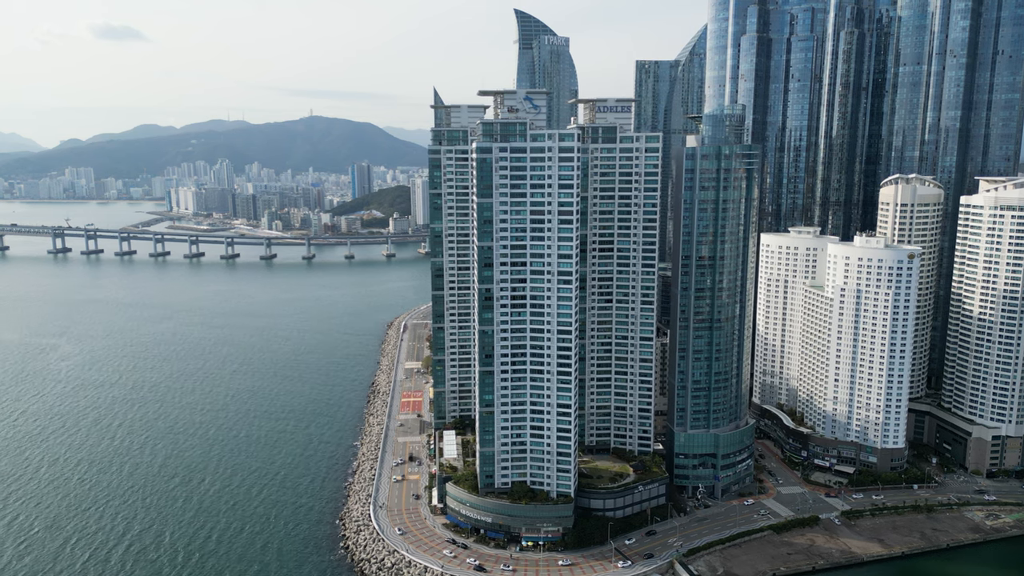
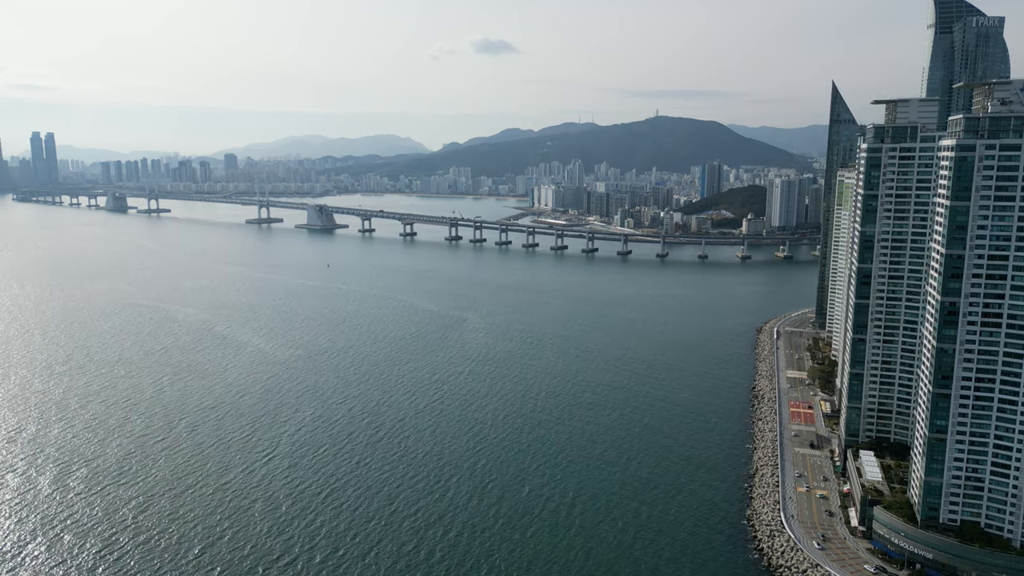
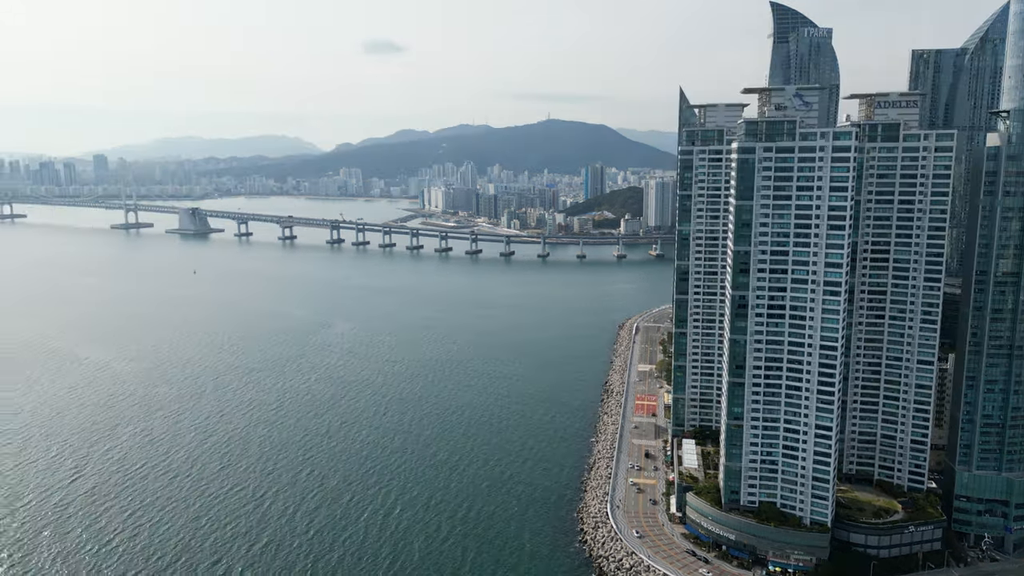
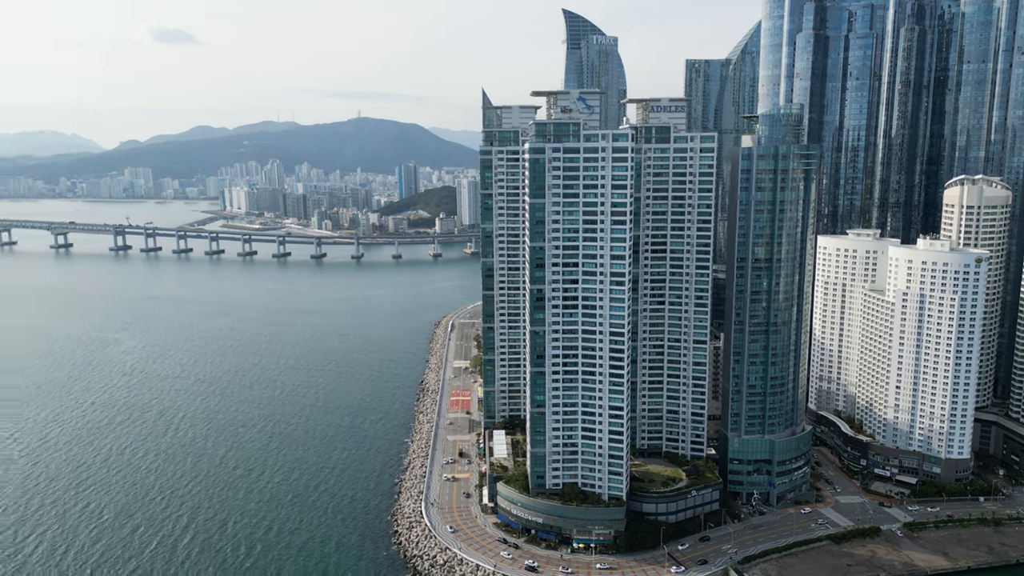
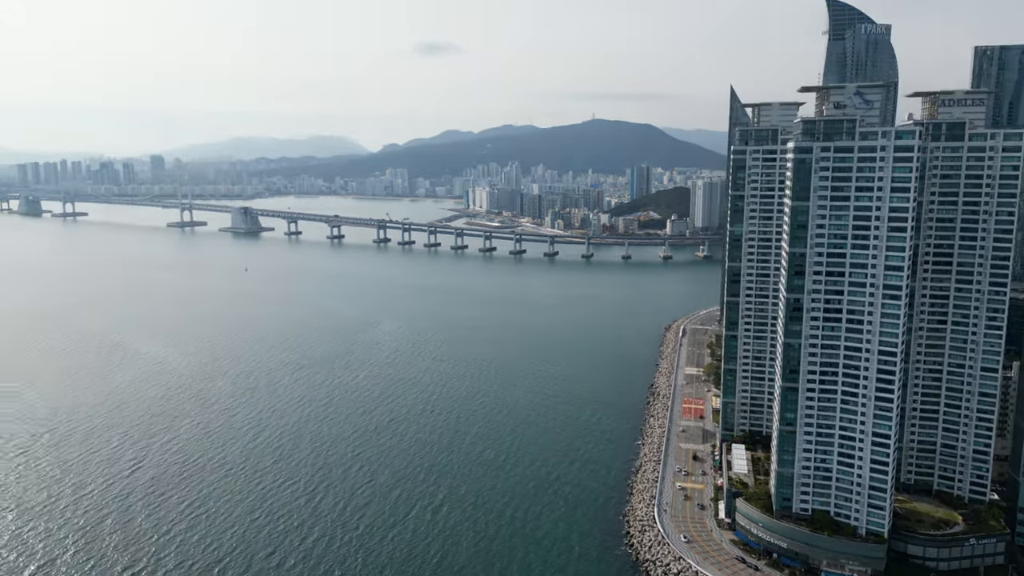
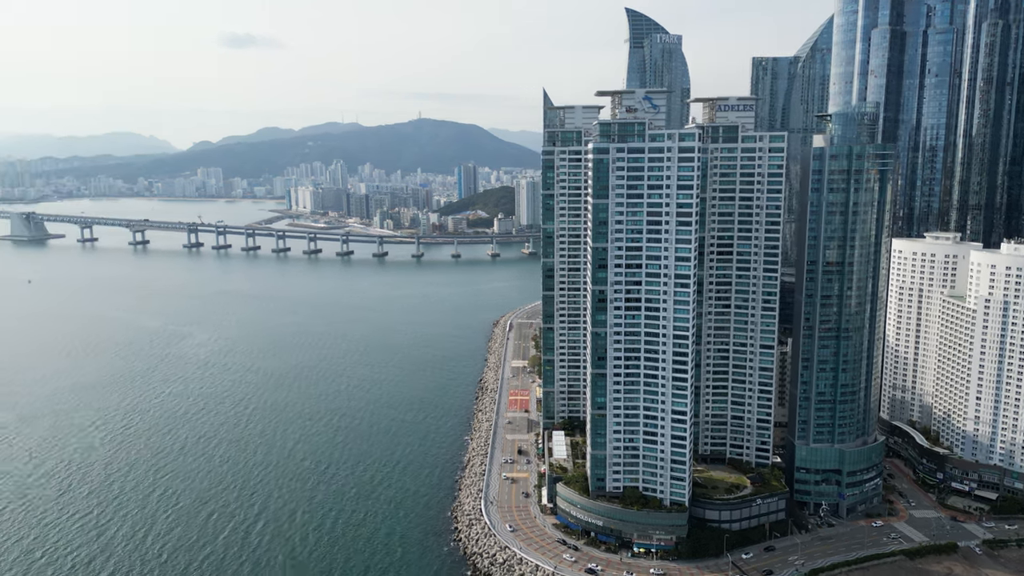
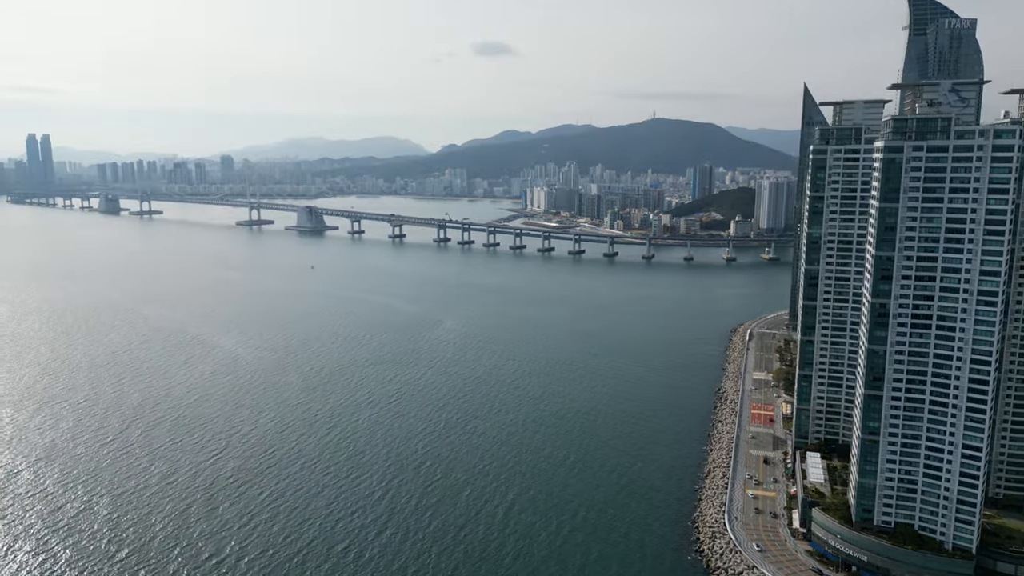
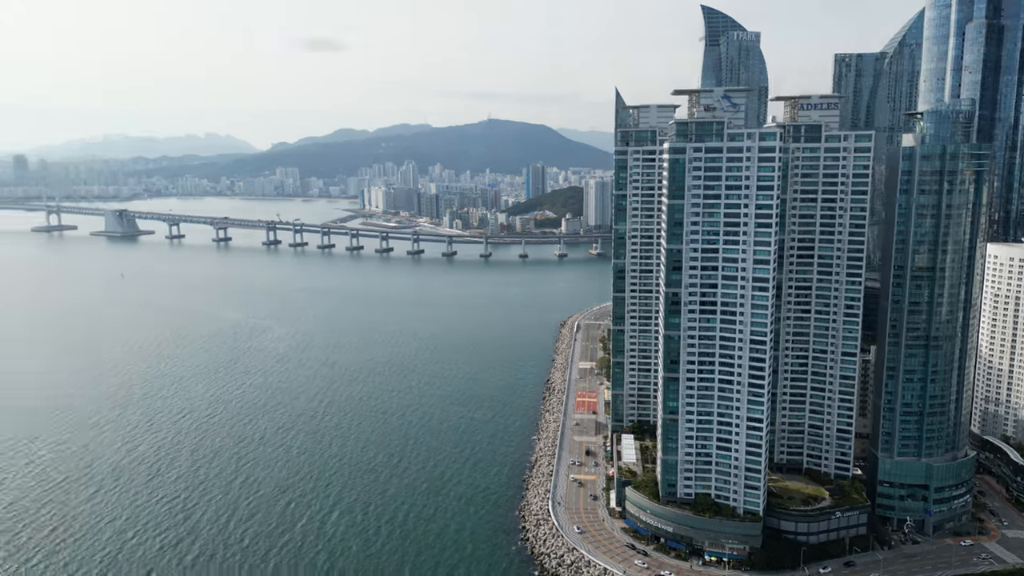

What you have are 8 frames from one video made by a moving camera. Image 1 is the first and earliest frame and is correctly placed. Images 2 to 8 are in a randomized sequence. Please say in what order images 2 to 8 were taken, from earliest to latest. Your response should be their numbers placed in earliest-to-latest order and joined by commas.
4, 6, 8, 3, 5, 7, 2
